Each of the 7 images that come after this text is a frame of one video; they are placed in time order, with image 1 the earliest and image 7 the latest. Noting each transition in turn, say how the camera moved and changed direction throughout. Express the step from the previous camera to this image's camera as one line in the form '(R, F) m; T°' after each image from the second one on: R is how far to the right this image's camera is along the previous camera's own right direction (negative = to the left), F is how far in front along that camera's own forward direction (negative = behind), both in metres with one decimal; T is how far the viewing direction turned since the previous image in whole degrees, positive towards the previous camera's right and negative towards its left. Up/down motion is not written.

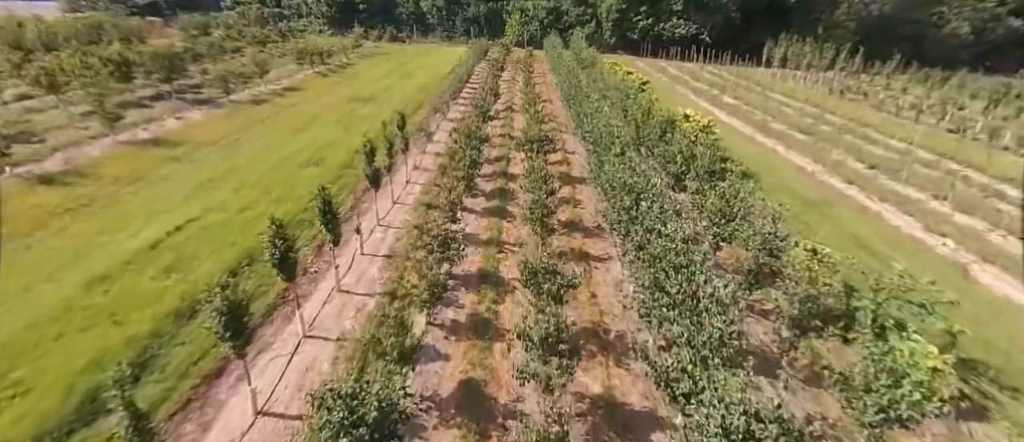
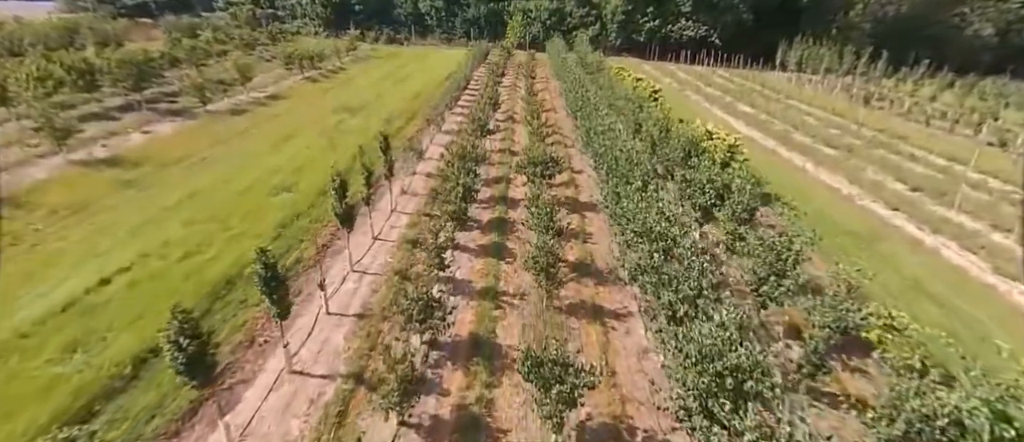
(+0.1, +2.7) m; 0°
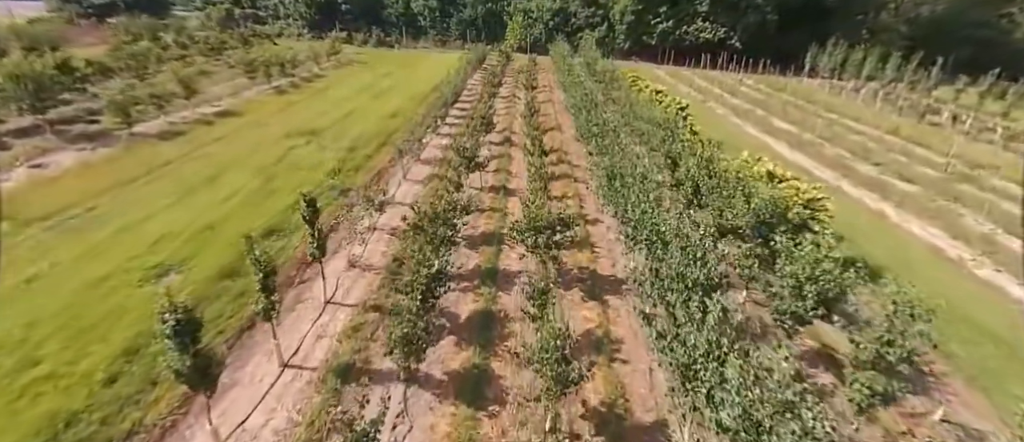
(+0.3, +5.8) m; 0°
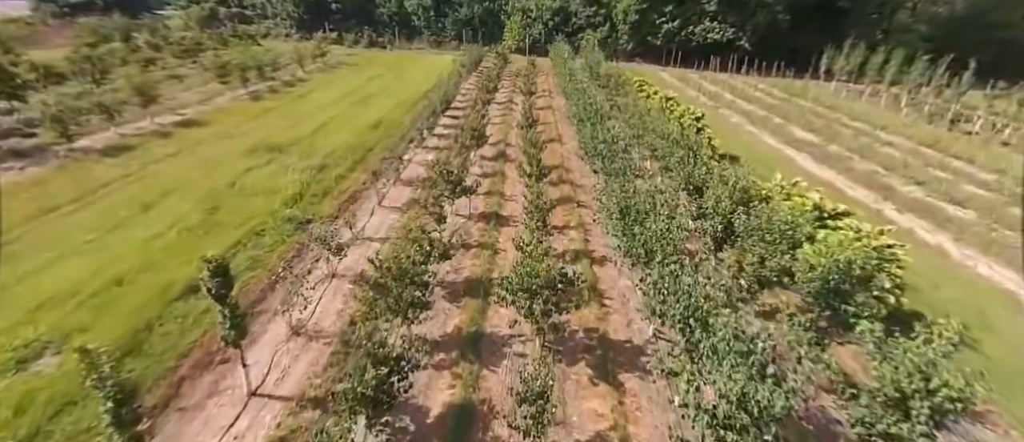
(+0.3, +3.1) m; 0°
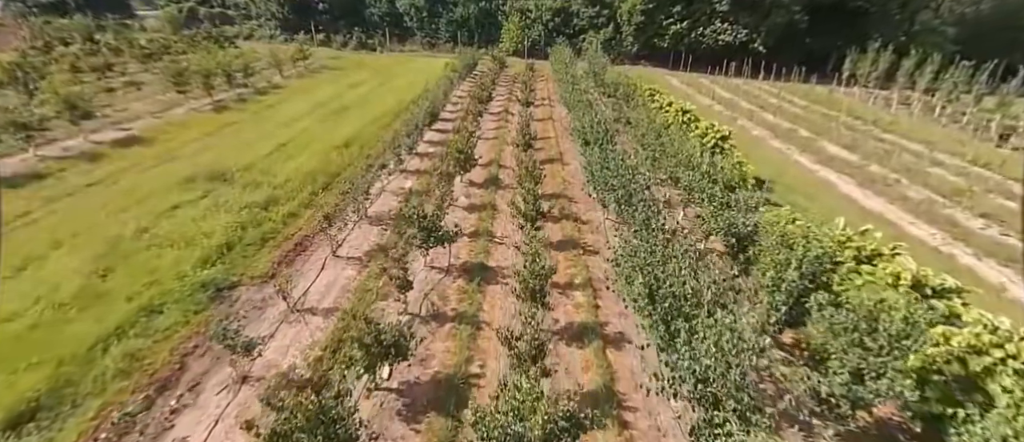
(+0.4, +3.8) m; 0°
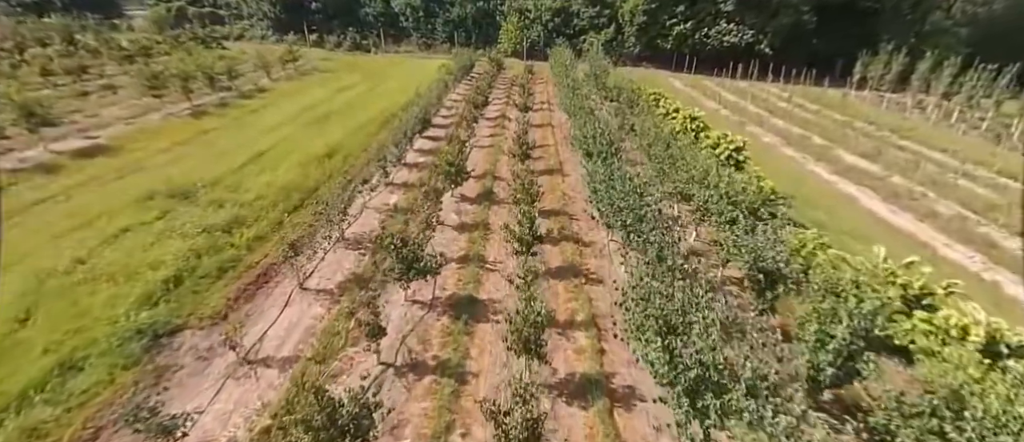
(+0.2, +1.8) m; 0°
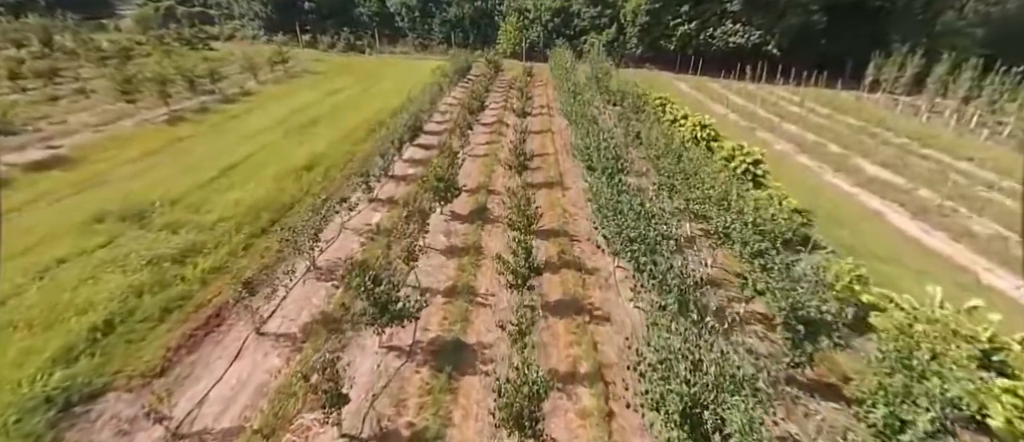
(+0.2, +1.8) m; 0°
